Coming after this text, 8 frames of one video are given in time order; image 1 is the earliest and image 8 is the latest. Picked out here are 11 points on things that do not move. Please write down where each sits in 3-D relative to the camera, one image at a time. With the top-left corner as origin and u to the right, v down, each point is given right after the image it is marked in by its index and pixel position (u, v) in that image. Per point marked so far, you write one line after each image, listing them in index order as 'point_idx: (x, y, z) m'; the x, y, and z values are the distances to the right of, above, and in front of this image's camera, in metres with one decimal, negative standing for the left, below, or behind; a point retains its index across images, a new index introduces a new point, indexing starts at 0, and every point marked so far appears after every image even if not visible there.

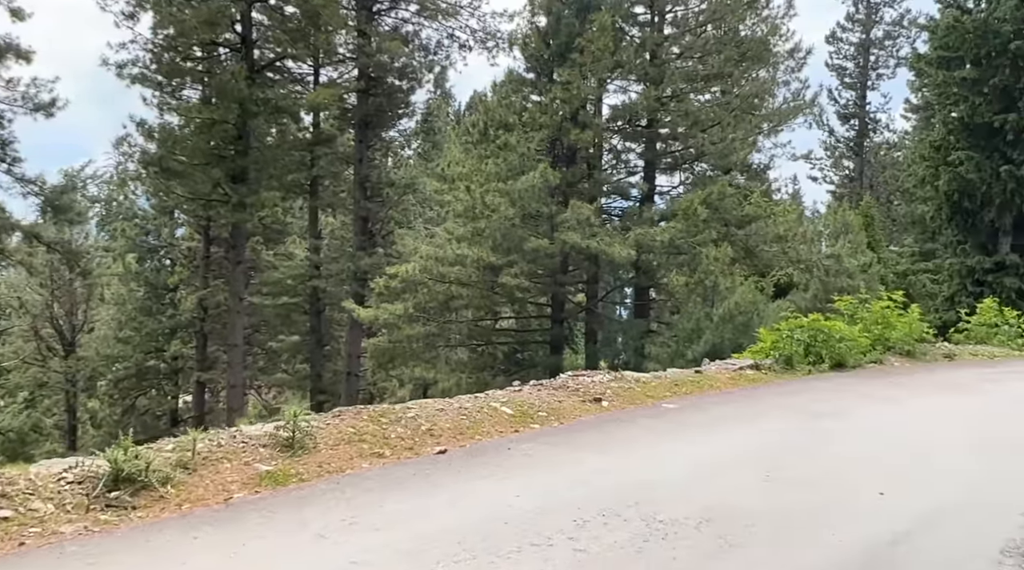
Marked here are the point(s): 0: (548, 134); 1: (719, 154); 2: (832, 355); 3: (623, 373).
0: (+0.7, +3.1, +17.8) m
1: (+4.6, +2.9, +19.3) m
2: (+4.5, -1.0, +12.1) m
3: (+1.2, -0.9, +9.2) m
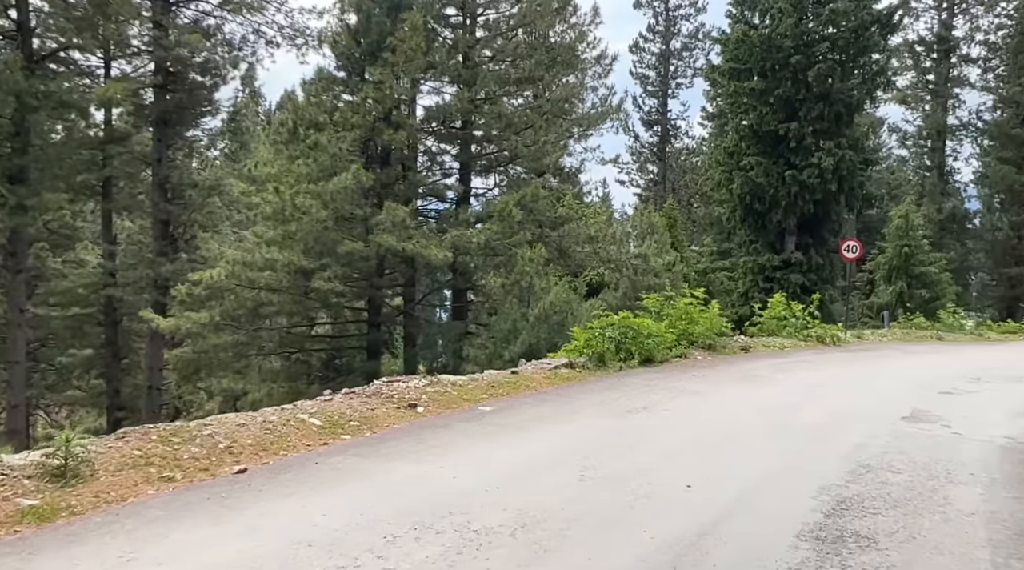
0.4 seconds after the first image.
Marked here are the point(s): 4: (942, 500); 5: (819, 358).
0: (-3.0, +3.0, +17.4) m
1: (+0.5, +2.9, +19.6) m
2: (+1.9, -1.0, +12.6) m
3: (-0.8, -0.9, +9.0) m
4: (+2.6, -1.3, +5.3) m
5: (+5.7, -1.4, +16.3) m
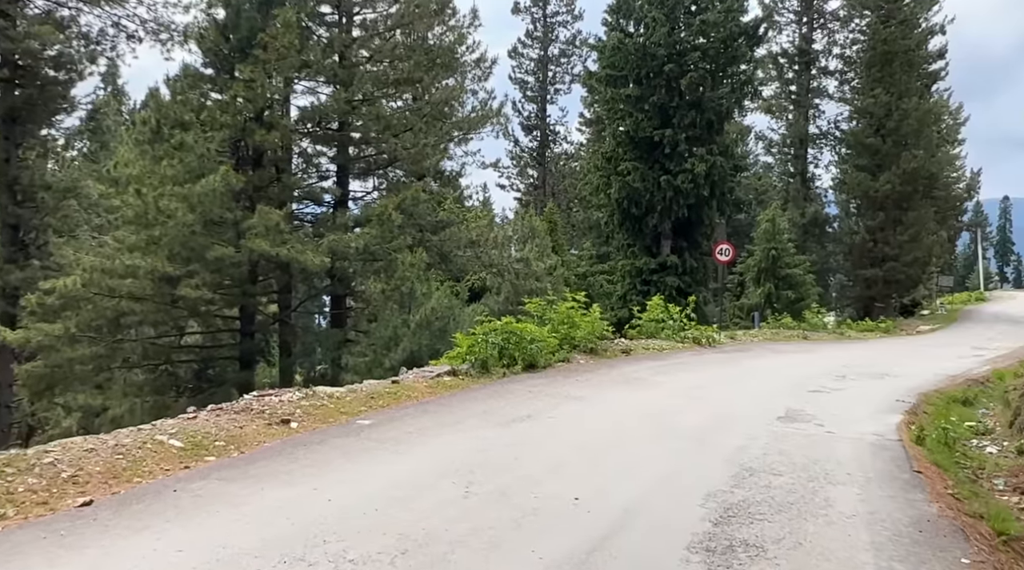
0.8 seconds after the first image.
0: (-5.4, +2.8, +16.6) m
1: (-2.2, +2.8, +19.2) m
2: (+0.2, -1.0, +12.4) m
3: (-2.0, -1.0, +8.6) m
4: (+1.9, -1.3, +5.4) m
5: (+3.5, -1.4, +16.6) m
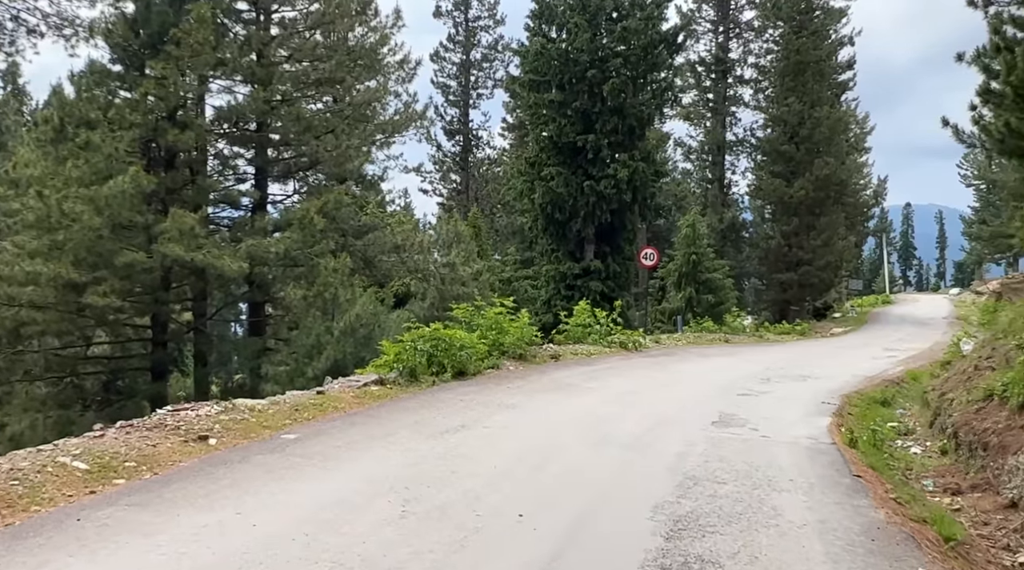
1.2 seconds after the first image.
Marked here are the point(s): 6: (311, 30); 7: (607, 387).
0: (-6.7, +2.7, +15.7) m
1: (-3.8, +2.6, +18.7) m
2: (-0.8, -1.1, +12.1) m
3: (-2.6, -1.1, +8.1) m
4: (+1.6, -1.3, +5.2) m
5: (+2.1, -1.5, +16.5) m
6: (-4.3, +5.5, +18.9) m
7: (+1.3, -1.4, +12.1) m
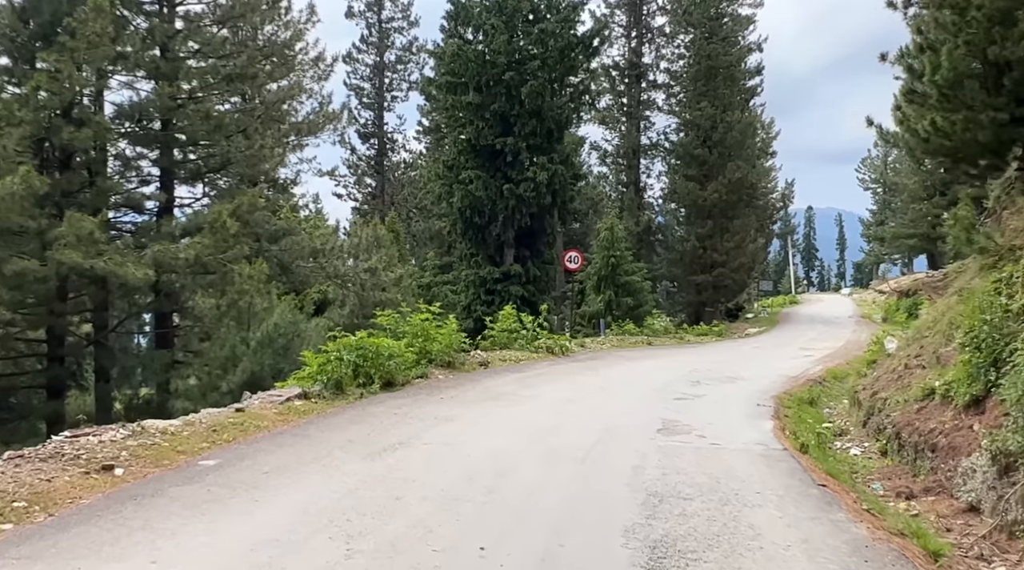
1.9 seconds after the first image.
0: (-8.0, +2.5, +14.5) m
1: (-5.4, +2.5, +17.7) m
2: (-1.7, -1.2, +11.4) m
3: (-3.1, -1.2, +7.2) m
4: (+1.3, -1.4, +4.8) m
5: (+0.8, -1.6, +16.1) m
6: (-6.0, +5.4, +17.9) m
7: (+0.4, -1.5, +11.6) m
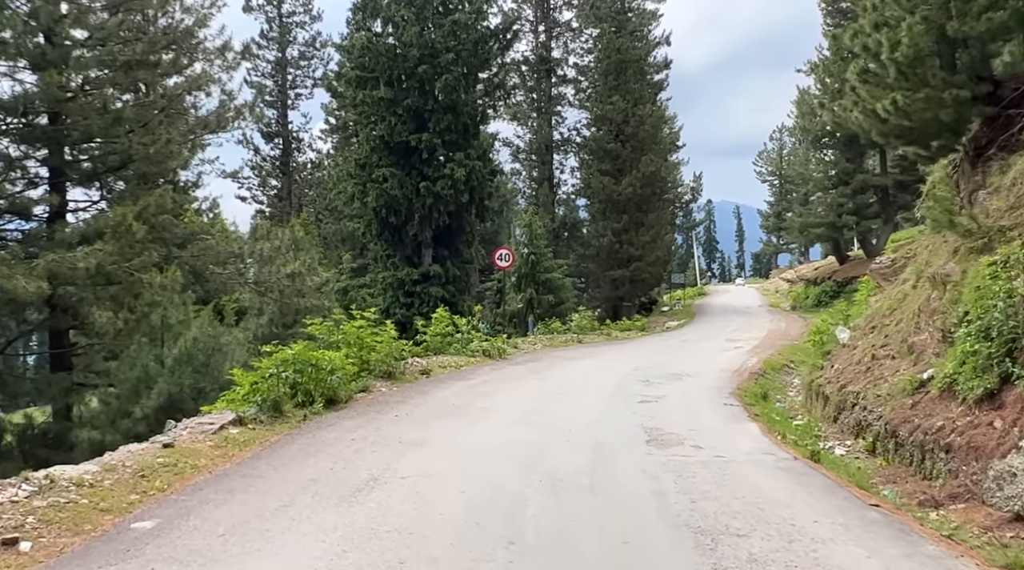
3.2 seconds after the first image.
0: (-8.9, +2.3, +12.5) m
1: (-6.6, +2.3, +16.0) m
2: (-2.2, -1.2, +10.2) m
3: (-3.1, -1.3, +5.9) m
4: (+1.5, -1.3, +3.9) m
5: (-0.2, -1.6, +15.1) m
6: (-7.3, +5.1, +16.1) m
7: (-0.1, -1.5, +10.6) m
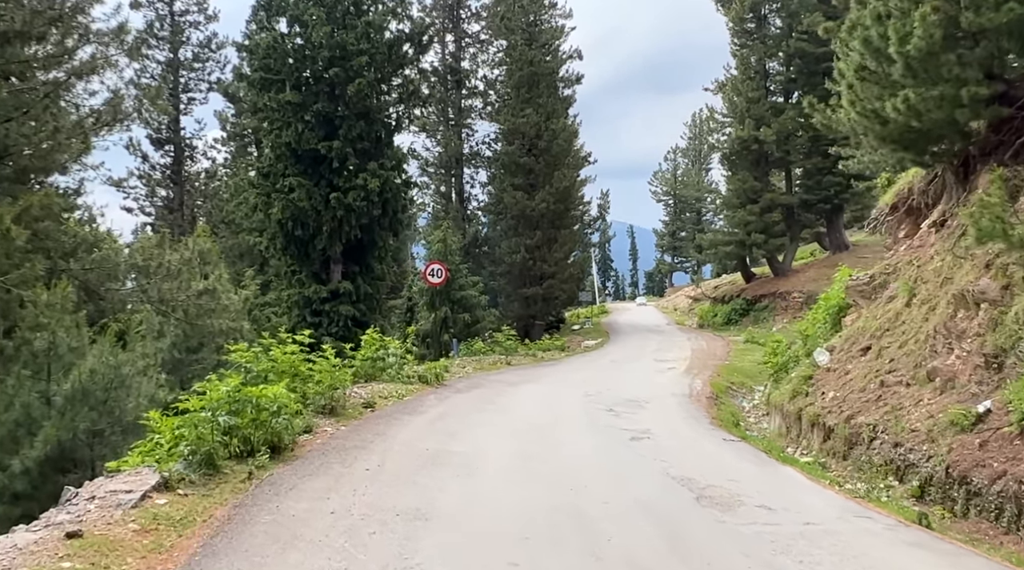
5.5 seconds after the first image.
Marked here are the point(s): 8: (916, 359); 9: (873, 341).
0: (-9.2, +2.1, +9.7) m
1: (-7.4, +2.0, +13.4) m
2: (-2.3, -1.4, +8.1) m
3: (-2.7, -1.4, +3.7) m
4: (+2.2, -1.4, +2.4) m
5: (-0.9, -1.8, +13.3) m
6: (-8.1, +4.9, +13.5) m
7: (-0.3, -1.7, +8.8) m
8: (+4.9, -0.9, +10.7) m
9: (+5.3, -0.8, +12.8) m
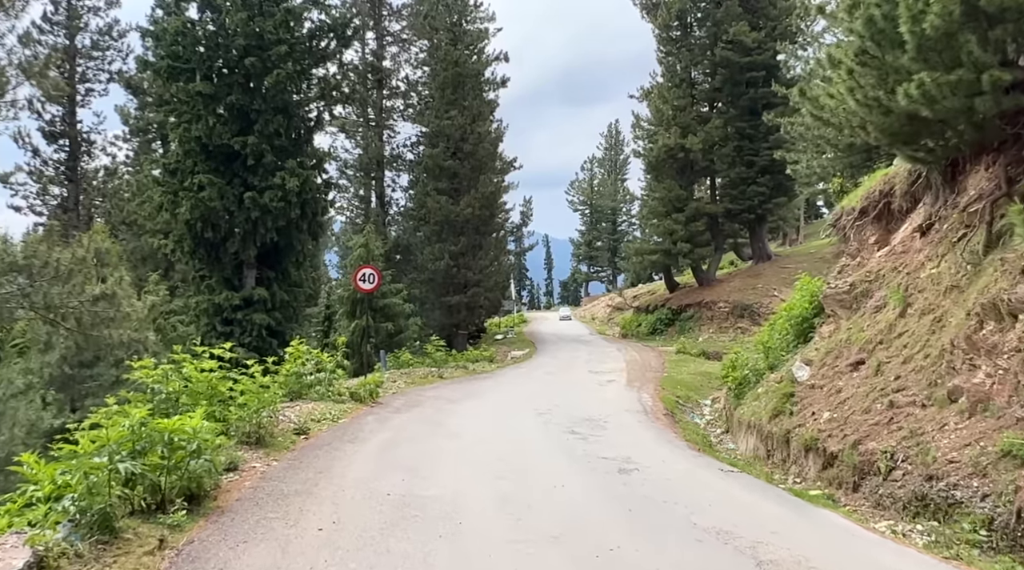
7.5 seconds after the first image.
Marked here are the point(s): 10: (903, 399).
0: (-9.4, +2.1, +7.2) m
1: (-8.0, +2.0, +11.1) m
2: (-2.4, -1.4, +6.2) m
3: (-2.3, -1.3, +1.9) m
4: (+2.6, -1.4, +1.0) m
5: (-1.6, -1.9, +11.5) m
6: (-8.7, +4.8, +11.1) m
7: (-0.4, -1.7, +7.1) m
8: (+4.6, -1.0, +9.6) m
9: (+4.7, -0.9, +11.7) m
10: (+4.4, -1.3, +9.8) m
